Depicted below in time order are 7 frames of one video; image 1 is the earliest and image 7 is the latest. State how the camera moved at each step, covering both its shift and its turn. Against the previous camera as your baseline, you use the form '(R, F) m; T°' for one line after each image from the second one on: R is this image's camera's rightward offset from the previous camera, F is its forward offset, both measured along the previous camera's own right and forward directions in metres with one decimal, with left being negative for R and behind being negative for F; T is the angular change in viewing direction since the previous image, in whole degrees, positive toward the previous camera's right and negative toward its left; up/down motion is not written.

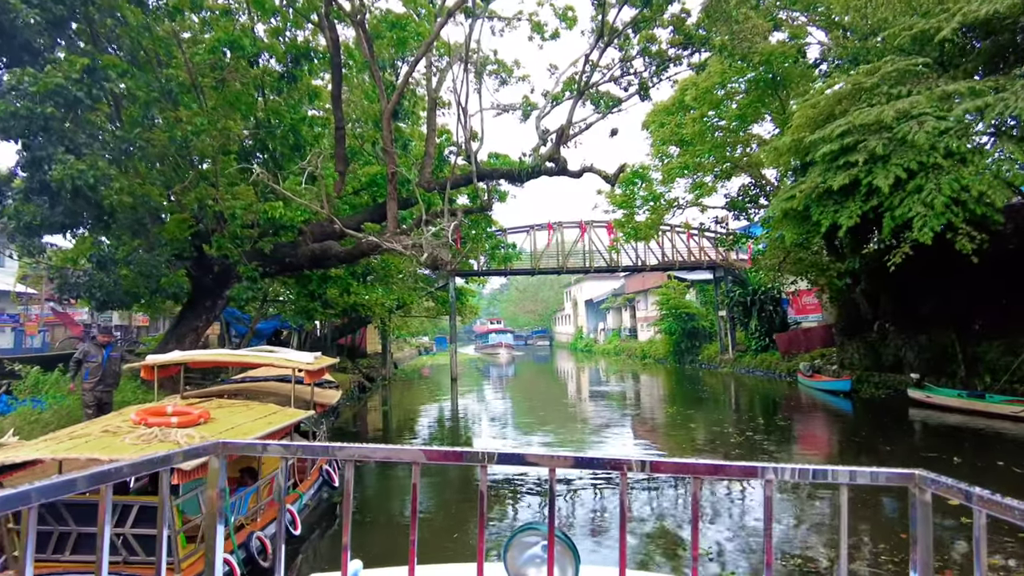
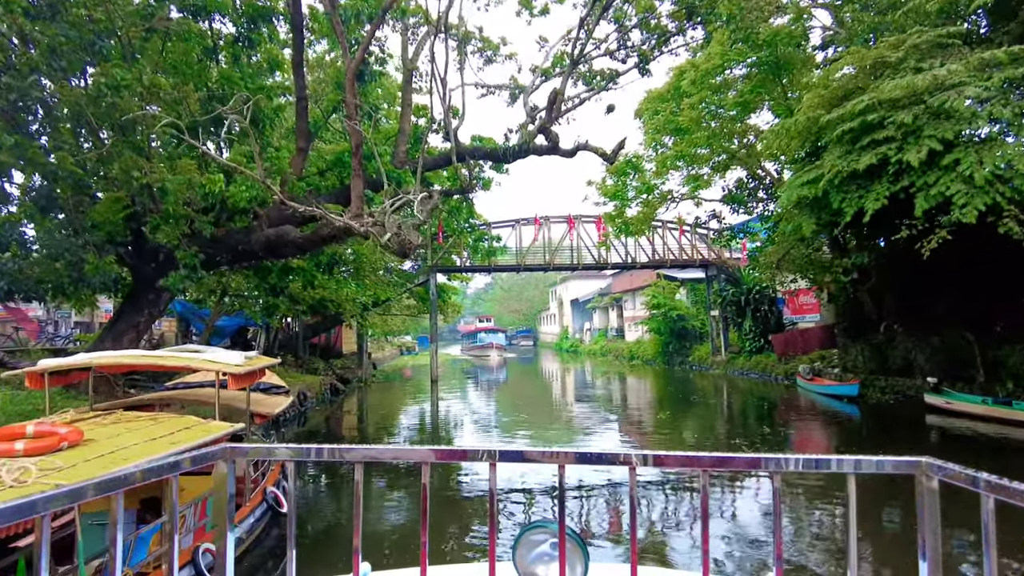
(0.0, +1.1) m; +1°
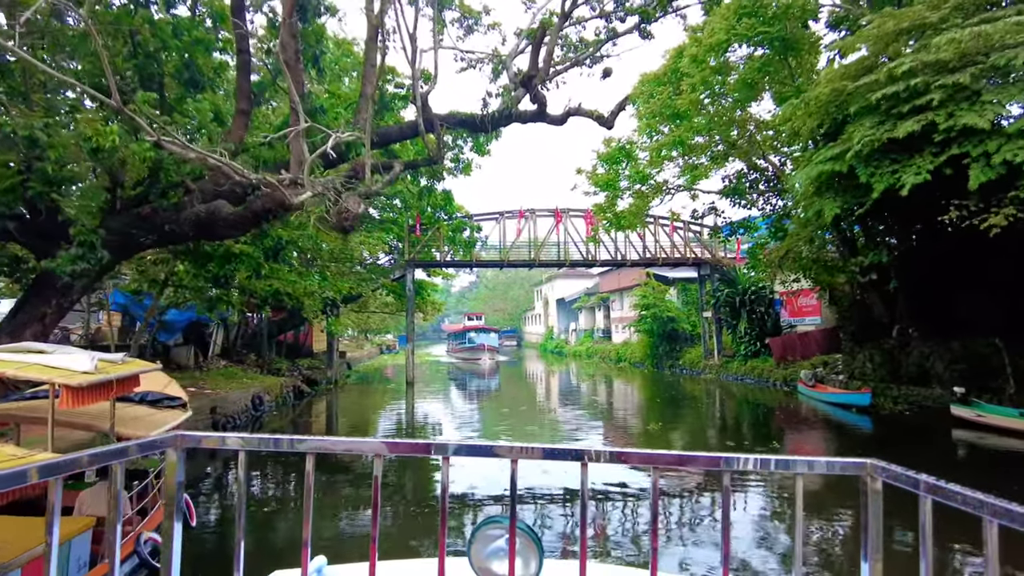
(+0.1, +1.3) m; +1°
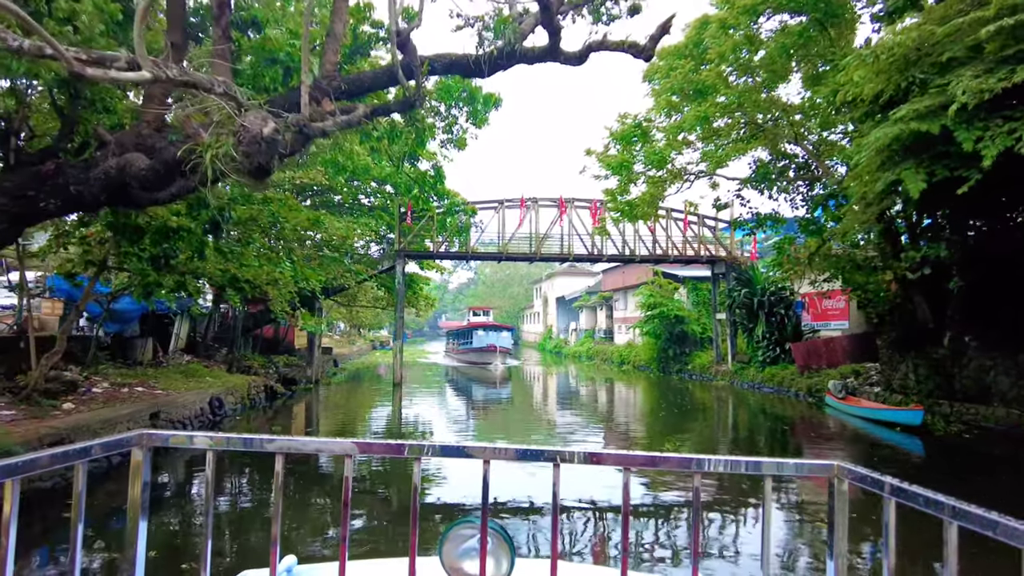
(0.0, +1.6) m; 0°
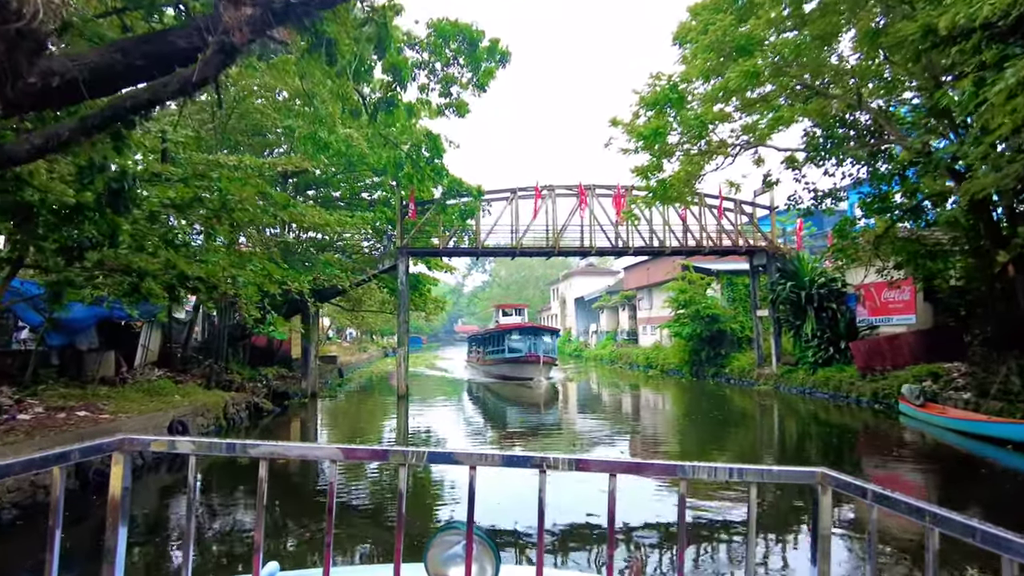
(0.0, +1.9) m; -1°
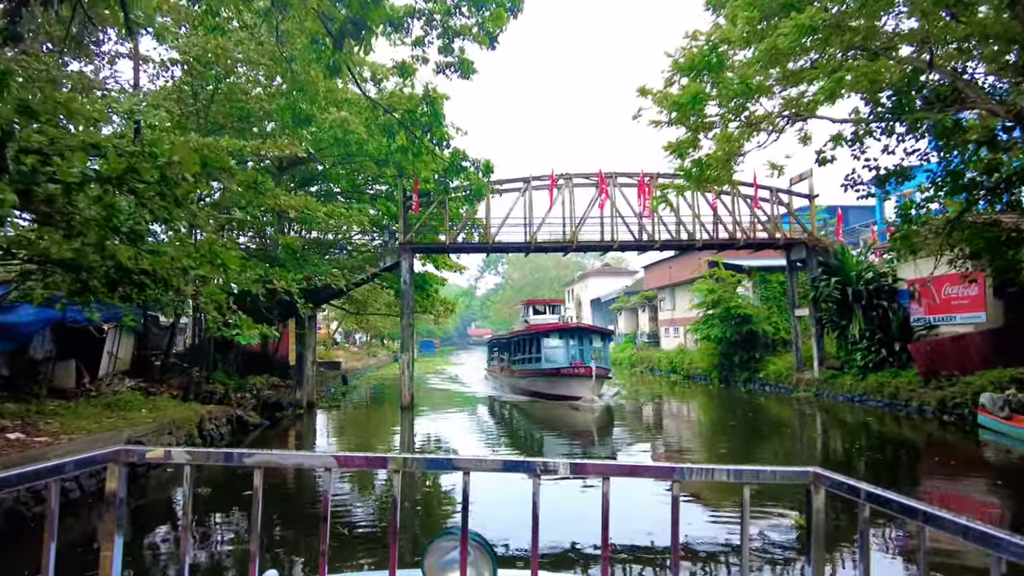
(0.0, +1.5) m; -1°
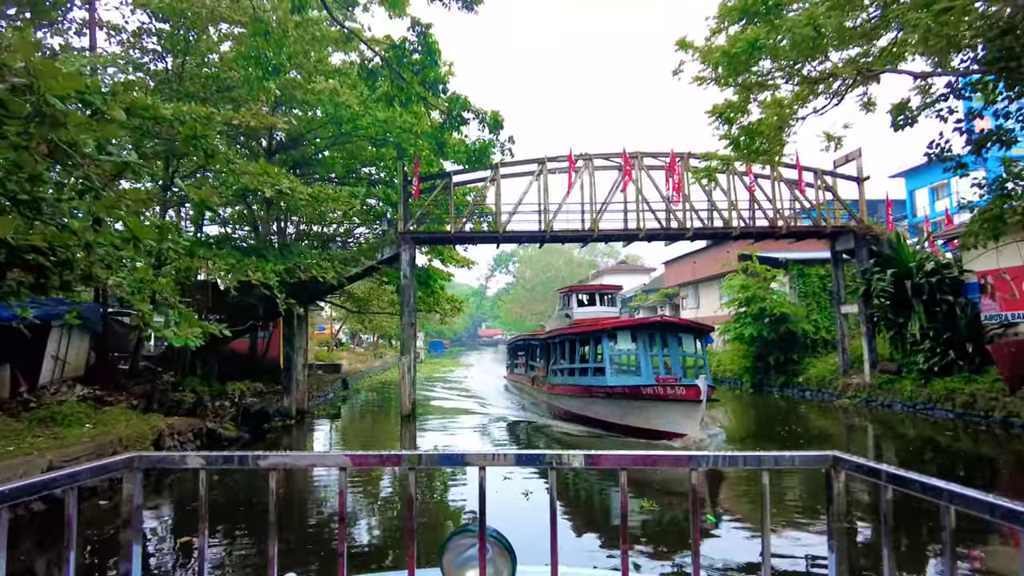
(0.0, +1.6) m; -1°
